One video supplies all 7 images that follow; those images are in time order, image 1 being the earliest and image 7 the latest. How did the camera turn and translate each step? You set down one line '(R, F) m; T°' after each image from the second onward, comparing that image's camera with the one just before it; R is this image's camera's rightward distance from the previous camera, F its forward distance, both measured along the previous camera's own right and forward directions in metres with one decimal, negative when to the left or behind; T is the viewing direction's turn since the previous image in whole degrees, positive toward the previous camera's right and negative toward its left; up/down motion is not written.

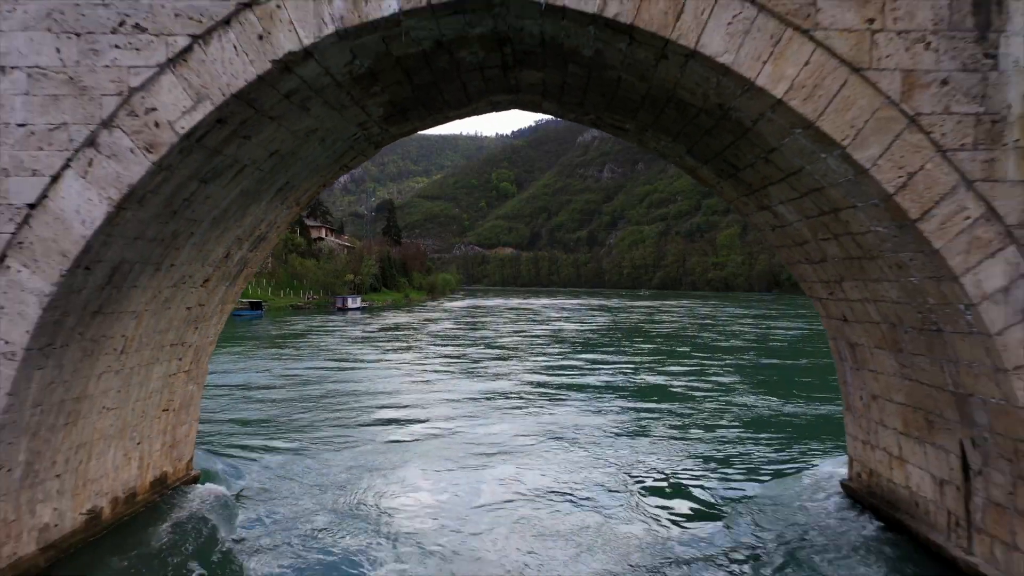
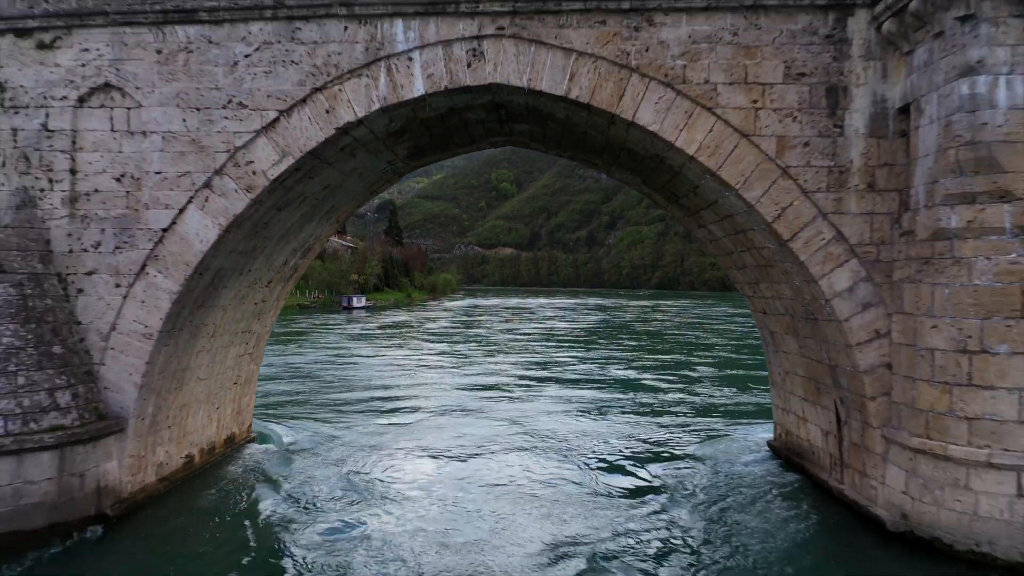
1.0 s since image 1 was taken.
(+0.1, -1.6) m; 0°
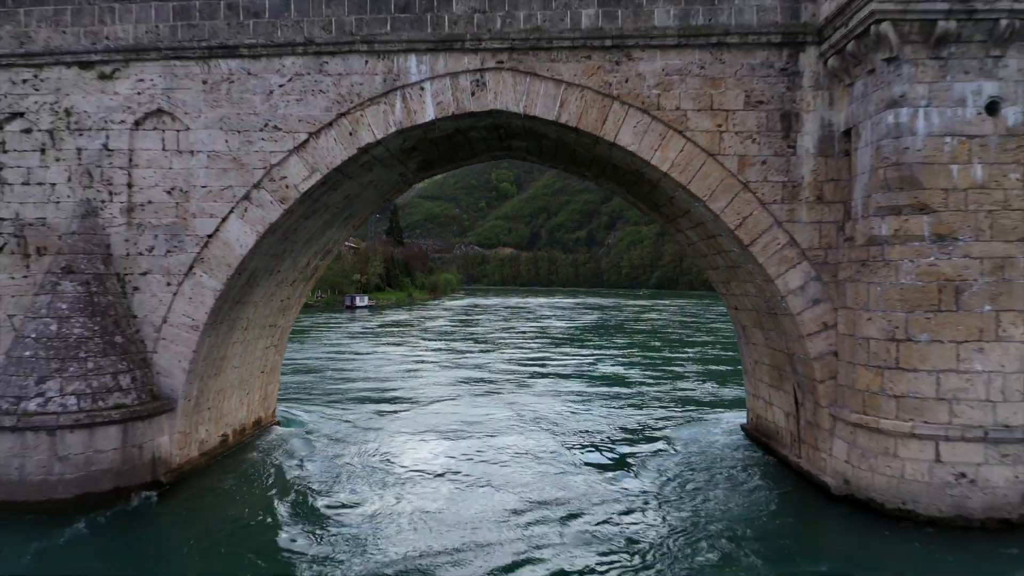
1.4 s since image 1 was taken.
(0.0, -0.8) m; 0°
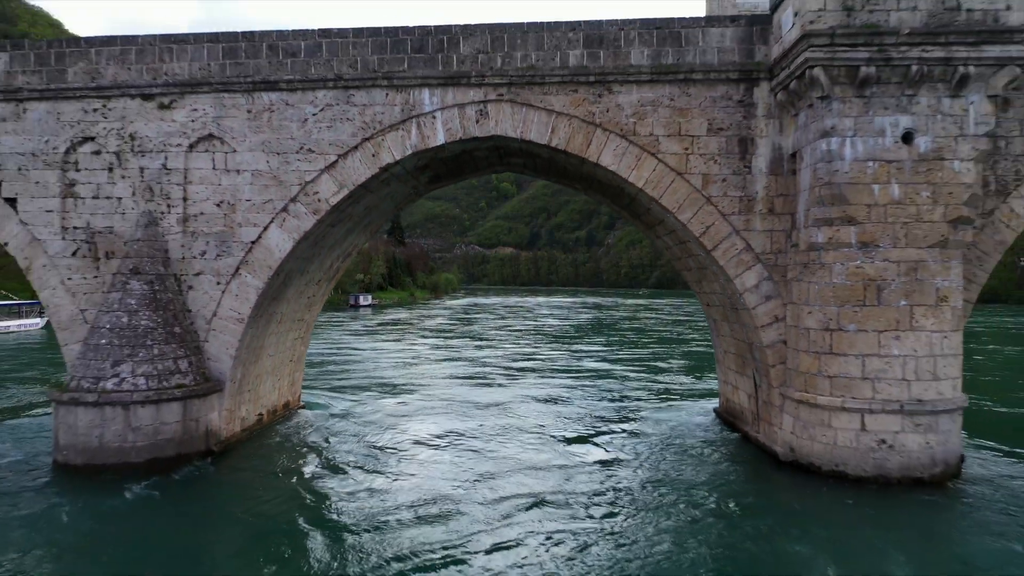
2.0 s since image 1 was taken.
(0.0, -1.1) m; 0°
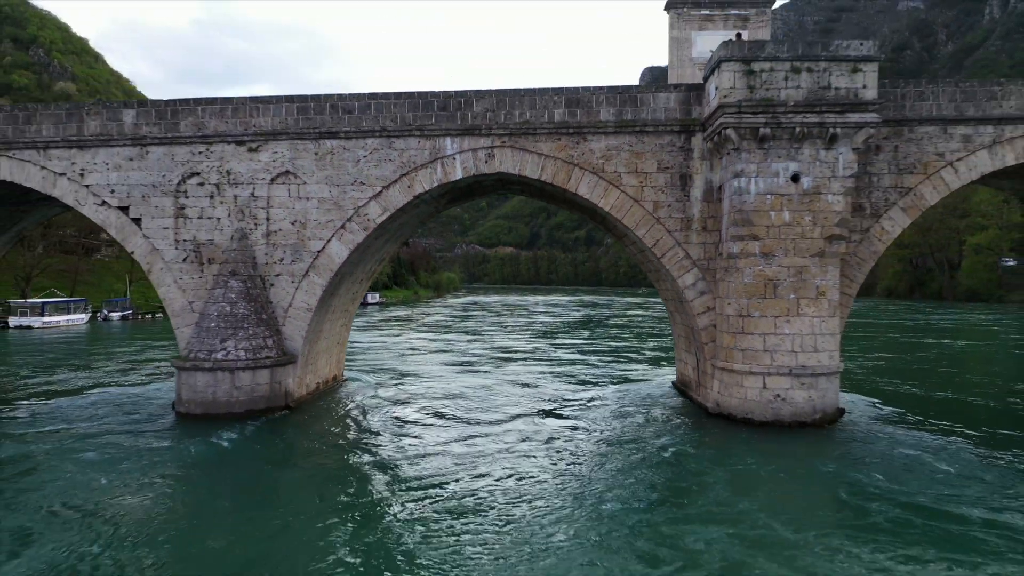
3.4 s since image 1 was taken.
(0.0, -2.5) m; 0°
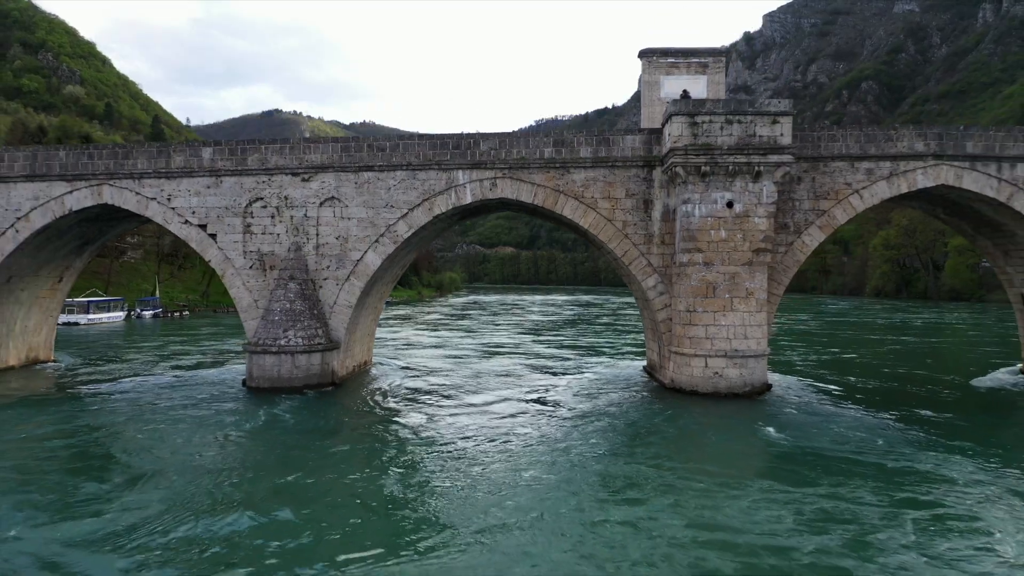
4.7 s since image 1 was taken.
(0.0, -2.6) m; 0°
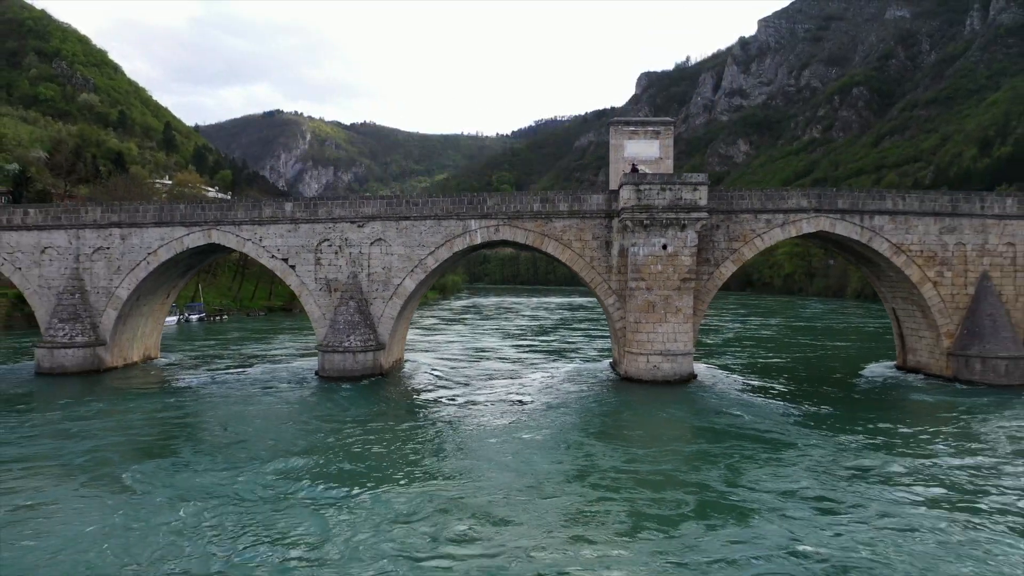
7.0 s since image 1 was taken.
(0.0, -4.6) m; 0°
